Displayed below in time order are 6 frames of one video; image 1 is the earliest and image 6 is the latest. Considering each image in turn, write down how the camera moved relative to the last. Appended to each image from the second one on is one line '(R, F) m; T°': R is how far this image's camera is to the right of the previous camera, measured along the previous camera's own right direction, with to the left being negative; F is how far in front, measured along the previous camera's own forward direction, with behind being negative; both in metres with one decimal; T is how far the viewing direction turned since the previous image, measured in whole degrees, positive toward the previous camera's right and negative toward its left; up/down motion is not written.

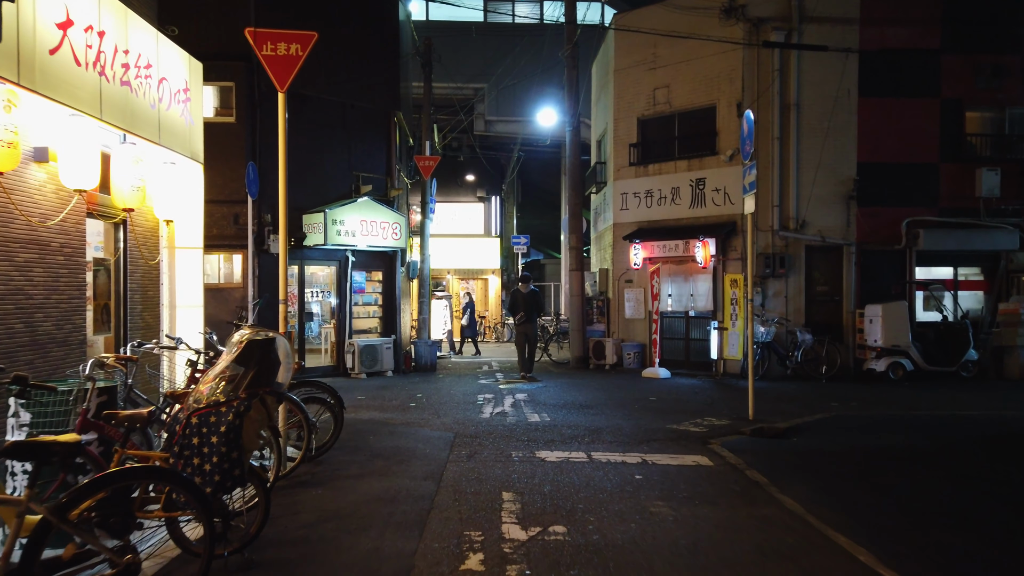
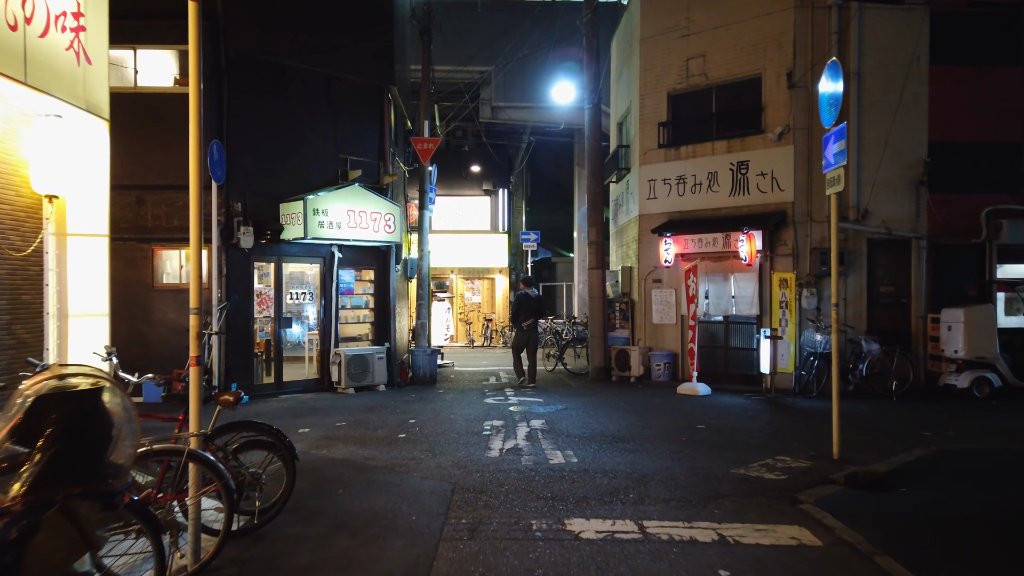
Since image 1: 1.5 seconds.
(-0.1, +2.1) m; 0°
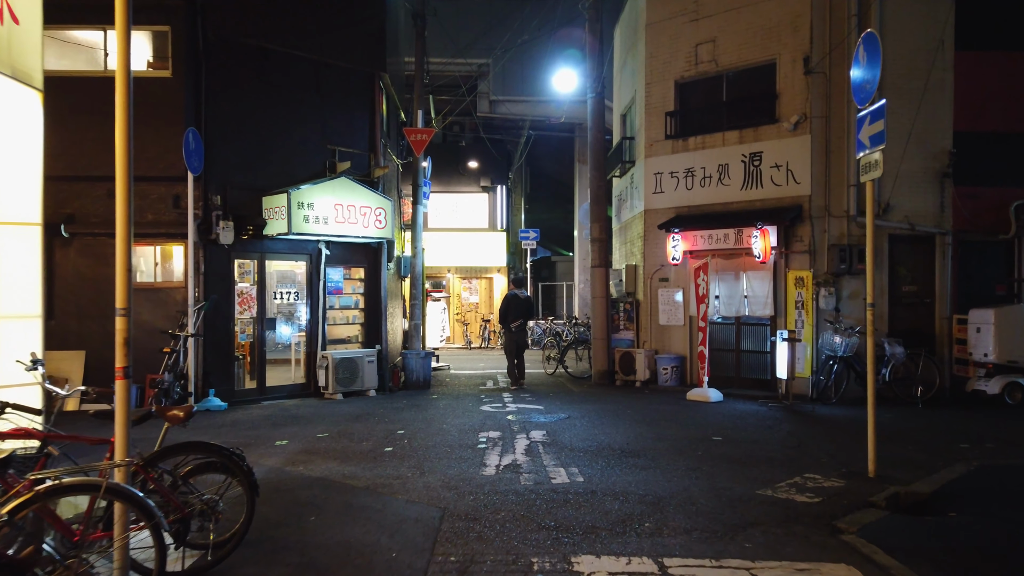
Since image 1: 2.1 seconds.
(0.0, +0.8) m; 0°
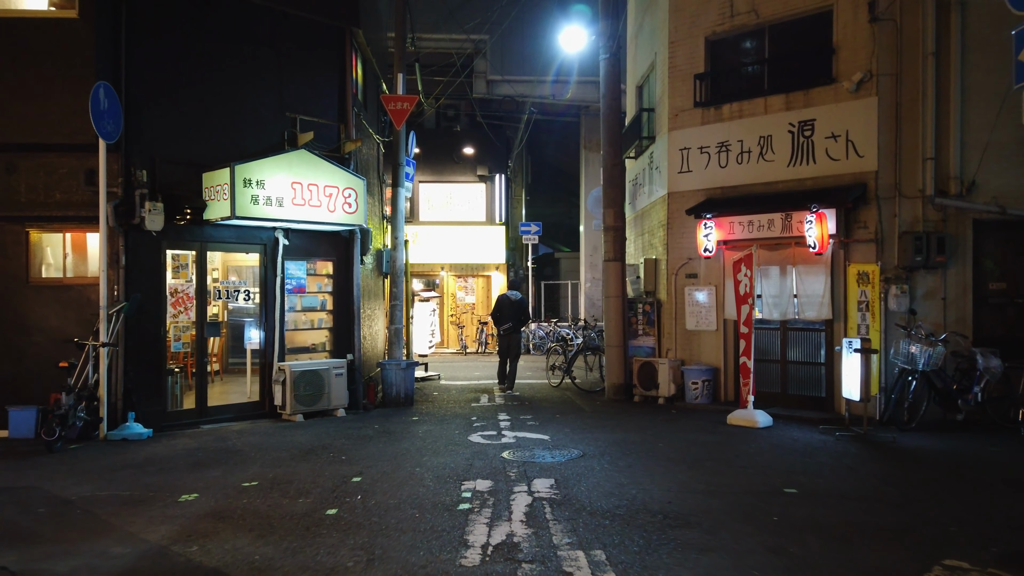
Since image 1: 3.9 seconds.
(0.0, +2.2) m; 0°
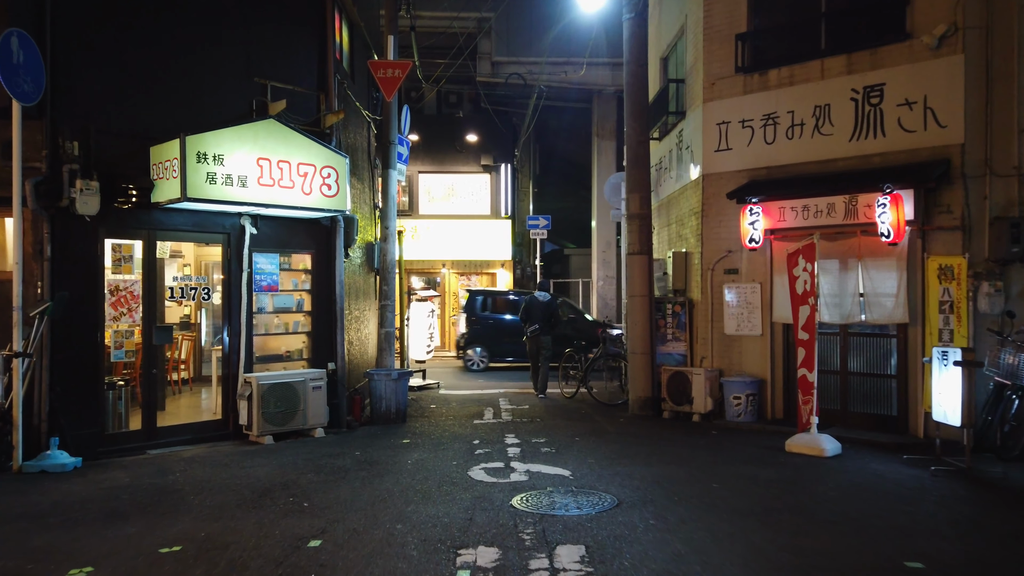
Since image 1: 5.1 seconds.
(-0.1, +1.6) m; 0°
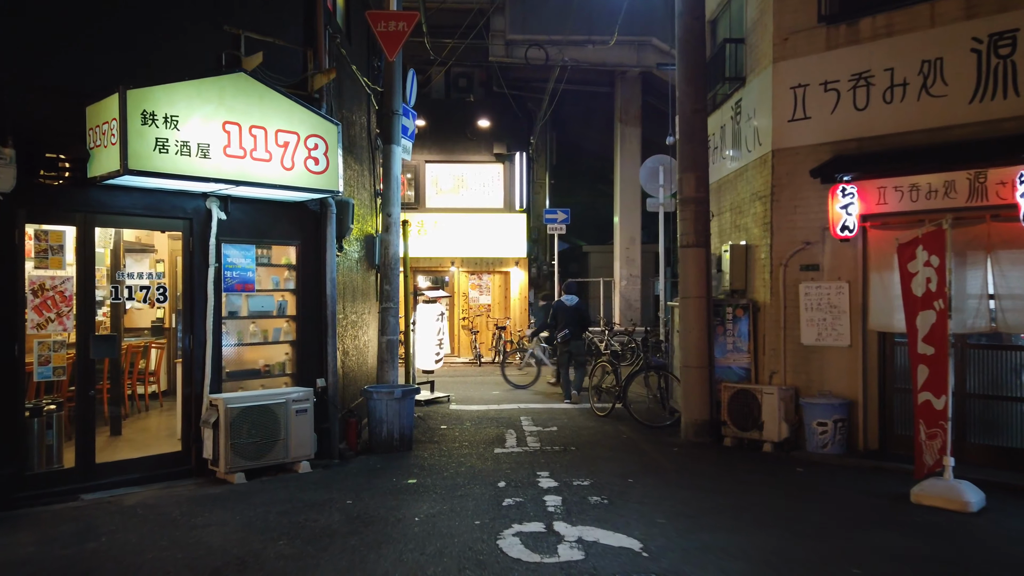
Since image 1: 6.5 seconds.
(-0.3, +1.7) m; 0°
